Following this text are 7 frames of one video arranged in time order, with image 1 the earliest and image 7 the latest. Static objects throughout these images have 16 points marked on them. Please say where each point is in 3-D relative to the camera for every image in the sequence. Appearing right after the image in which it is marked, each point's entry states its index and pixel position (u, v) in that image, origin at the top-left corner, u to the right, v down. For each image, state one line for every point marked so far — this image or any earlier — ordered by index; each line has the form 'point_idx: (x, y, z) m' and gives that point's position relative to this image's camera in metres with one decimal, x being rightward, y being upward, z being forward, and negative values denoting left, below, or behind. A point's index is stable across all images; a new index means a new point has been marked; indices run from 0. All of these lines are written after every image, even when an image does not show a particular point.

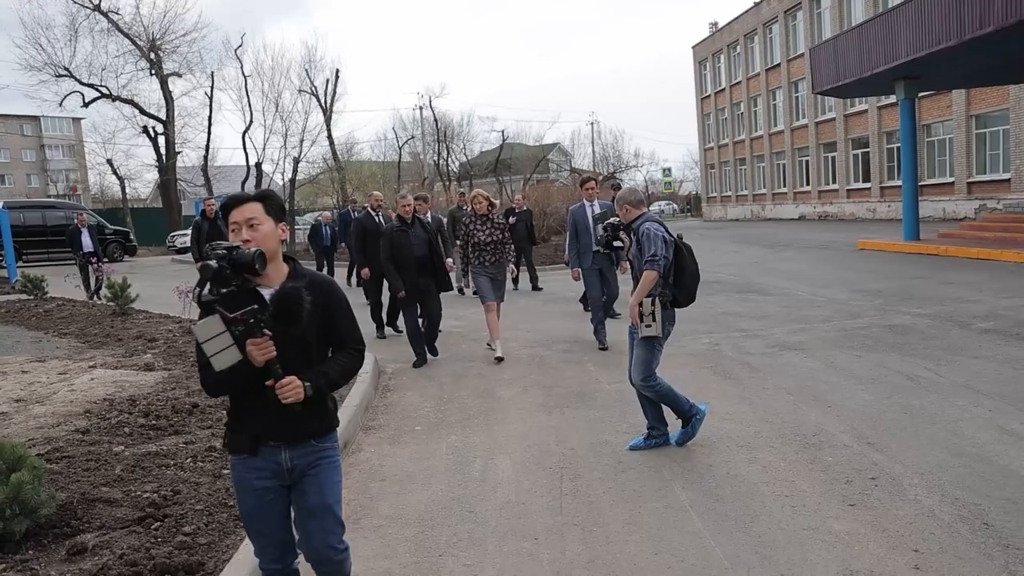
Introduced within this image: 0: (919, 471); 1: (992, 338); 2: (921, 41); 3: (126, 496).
0: (+2.2, -1.0, +4.8) m
1: (+4.5, -0.5, +8.6) m
2: (+7.5, +4.5, +16.5) m
3: (-1.8, -1.0, +4.3) m
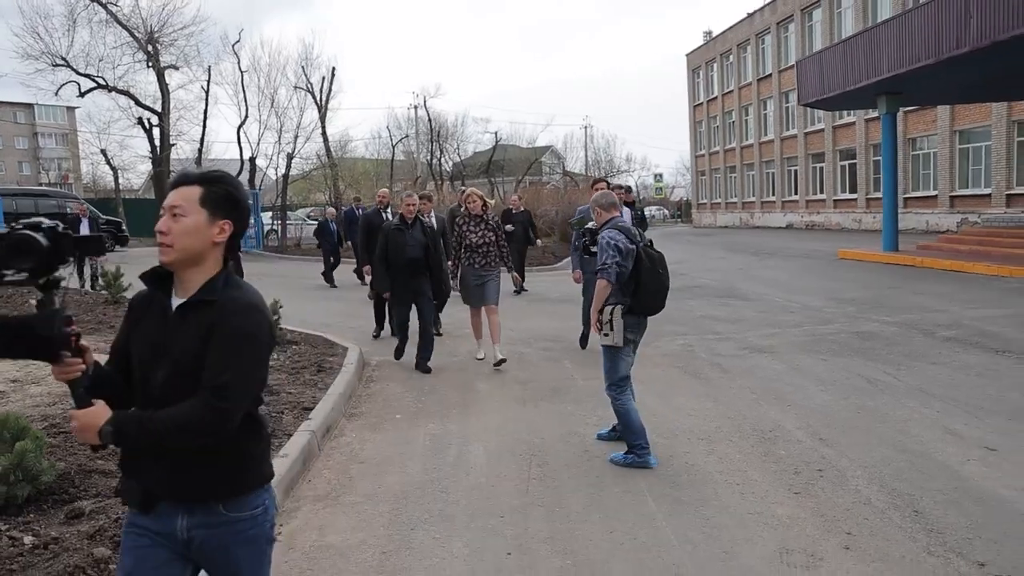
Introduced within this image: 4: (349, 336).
0: (+2.0, -1.0, +5.2) m
1: (+4.3, -0.6, +9.0) m
2: (+7.3, +4.3, +16.9) m
3: (-2.0, -0.9, +4.6) m
4: (-1.8, -0.5, +10.3) m
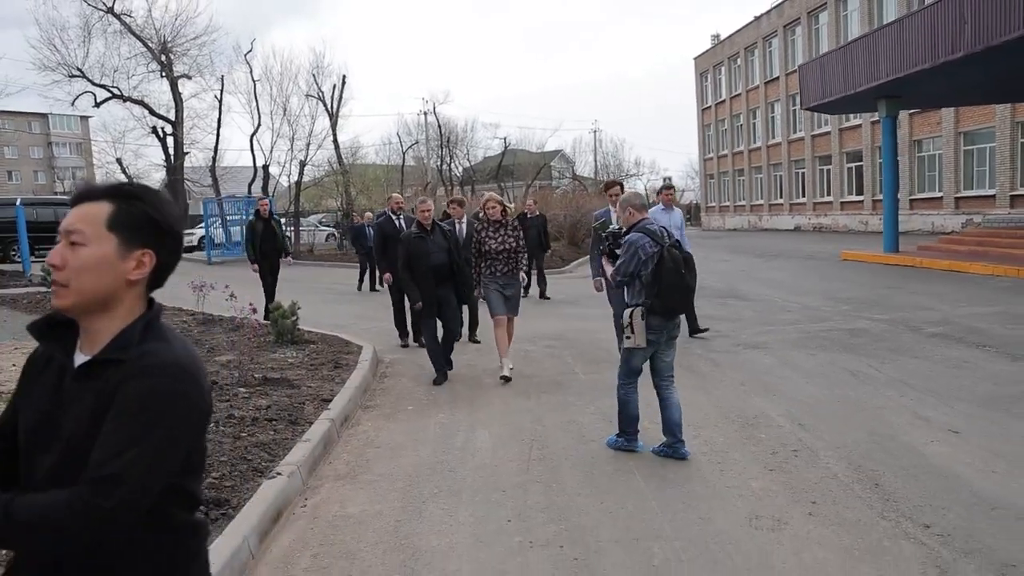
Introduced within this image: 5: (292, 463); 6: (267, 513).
0: (+2.0, -1.0, +5.6) m
1: (+4.4, -0.5, +9.4) m
2: (+7.4, +4.3, +17.3) m
3: (-2.0, -0.9, +5.2) m
4: (-1.8, -0.6, +10.9) m
5: (-1.2, -1.0, +5.1) m
6: (-1.2, -1.1, +4.4) m
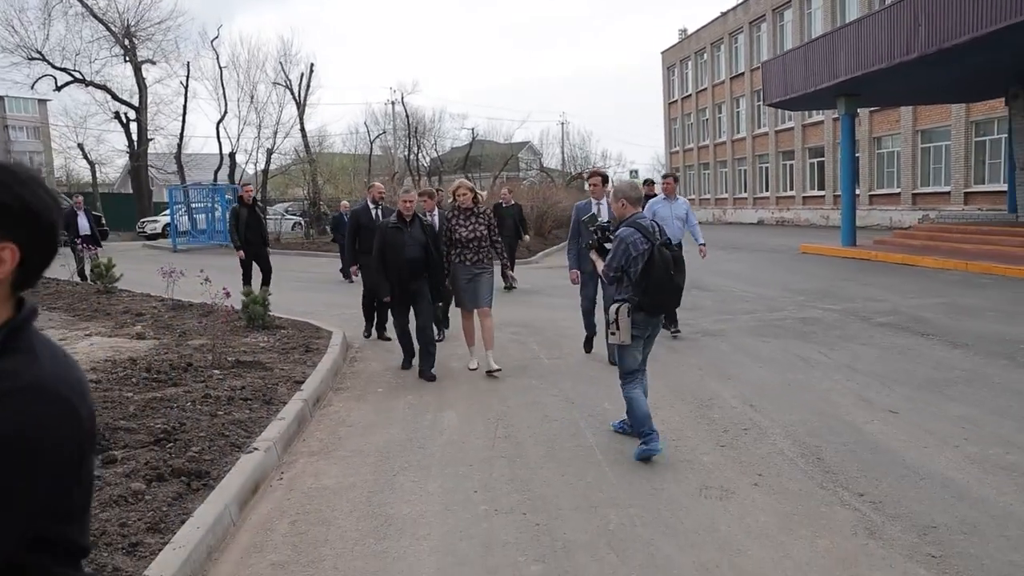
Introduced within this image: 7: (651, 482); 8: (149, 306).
0: (+1.8, -0.9, +6.0) m
1: (+4.0, -0.5, +9.9) m
2: (+6.8, +4.5, +17.8) m
3: (-2.2, -0.8, +5.4) m
4: (-2.2, -0.4, +11.1) m
5: (-1.4, -0.9, +5.4) m
6: (-1.4, -1.0, +4.6) m
7: (+0.7, -1.0, +4.9) m
8: (-4.5, -0.2, +11.2) m
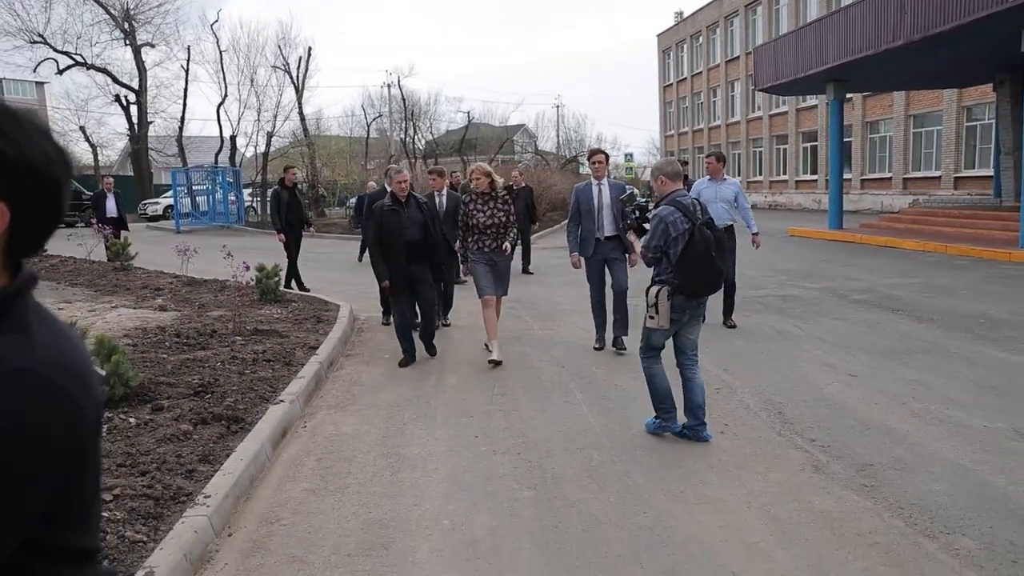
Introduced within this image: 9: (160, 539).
0: (+1.8, -0.7, +6.7) m
1: (+4.0, -0.2, +10.6) m
2: (+6.7, +4.8, +18.5) m
3: (-2.2, -0.6, +6.0) m
4: (-2.2, -0.1, +11.7) m
5: (-1.5, -0.7, +6.0) m
6: (-1.4, -0.8, +5.3) m
7: (+0.7, -0.9, +5.6) m
8: (-4.5, +0.1, +11.9) m
9: (-1.4, -1.0, +3.6) m
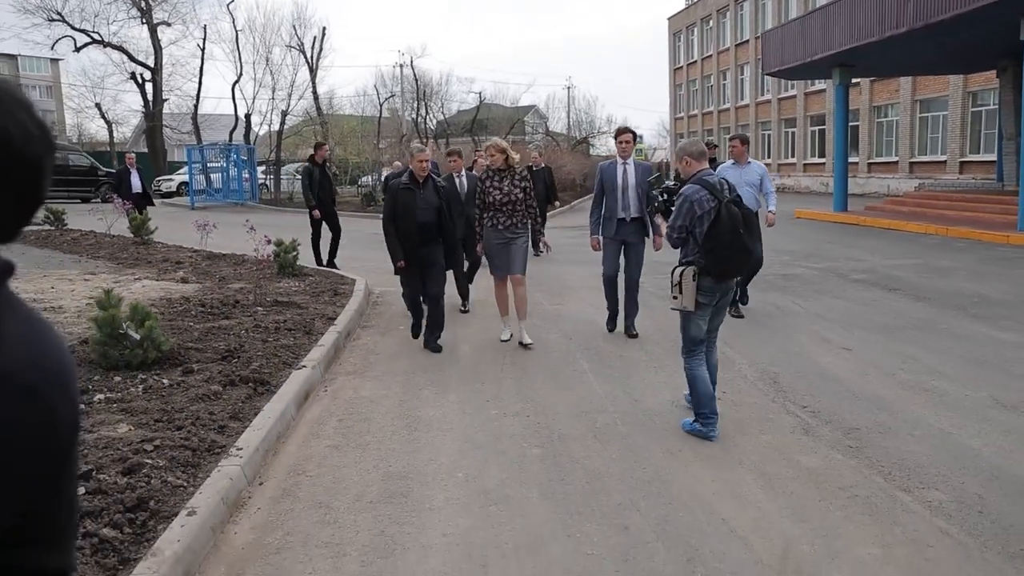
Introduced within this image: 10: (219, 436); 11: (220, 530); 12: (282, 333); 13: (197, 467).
0: (+1.8, -0.5, +7.0) m
1: (+4.1, 0.0, +10.8) m
2: (+7.0, +5.2, +18.6) m
3: (-2.1, -0.4, +6.4) m
4: (-2.1, +0.2, +12.1) m
5: (-1.4, -0.5, +6.4) m
6: (-1.3, -0.6, +5.6) m
7: (+0.8, -0.7, +5.9) m
8: (-4.4, +0.4, +12.2) m
9: (-1.4, -0.9, +4.0) m
10: (-1.5, -0.8, +4.7) m
11: (-1.2, -1.0, +3.7) m
12: (-1.8, -0.4, +7.1) m
13: (-1.4, -0.8, +4.2) m
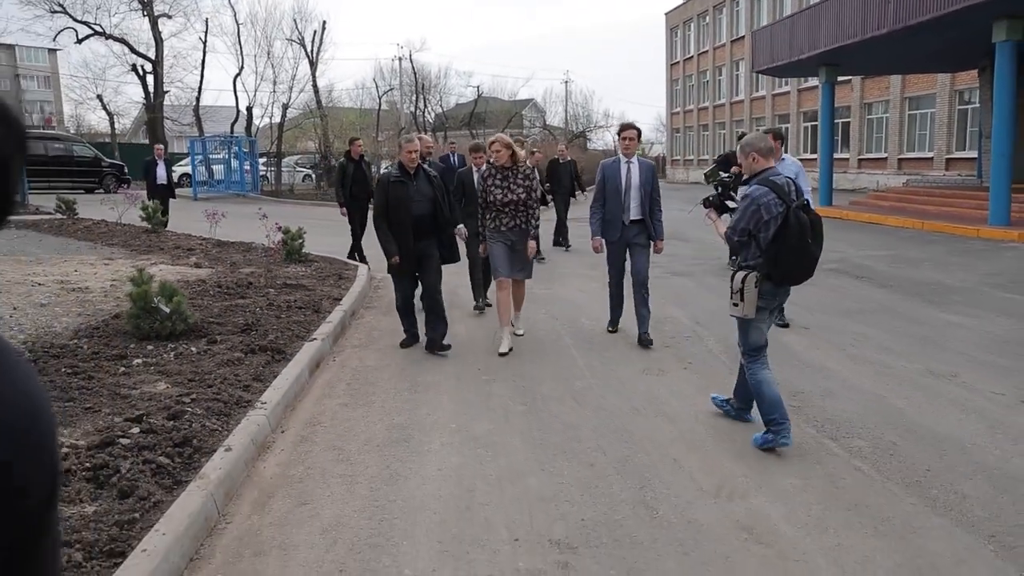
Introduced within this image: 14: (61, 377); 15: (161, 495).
0: (+1.7, -0.4, +7.7) m
1: (+4.0, +0.2, +11.5) m
2: (+6.9, +5.4, +19.3) m
3: (-2.2, -0.3, +7.1) m
4: (-2.2, +0.4, +12.8) m
5: (-1.5, -0.4, +7.1) m
6: (-1.4, -0.5, +6.4) m
7: (+0.7, -0.6, +6.6) m
8: (-4.5, +0.6, +12.9) m
9: (-1.4, -0.7, +4.7) m
10: (-1.6, -0.6, +5.4) m
11: (-1.3, -0.9, +4.4) m
12: (-1.9, -0.2, +7.8) m
13: (-1.5, -0.7, +4.9) m
14: (-2.6, -0.5, +5.4) m
15: (-1.5, -0.9, +3.8) m
